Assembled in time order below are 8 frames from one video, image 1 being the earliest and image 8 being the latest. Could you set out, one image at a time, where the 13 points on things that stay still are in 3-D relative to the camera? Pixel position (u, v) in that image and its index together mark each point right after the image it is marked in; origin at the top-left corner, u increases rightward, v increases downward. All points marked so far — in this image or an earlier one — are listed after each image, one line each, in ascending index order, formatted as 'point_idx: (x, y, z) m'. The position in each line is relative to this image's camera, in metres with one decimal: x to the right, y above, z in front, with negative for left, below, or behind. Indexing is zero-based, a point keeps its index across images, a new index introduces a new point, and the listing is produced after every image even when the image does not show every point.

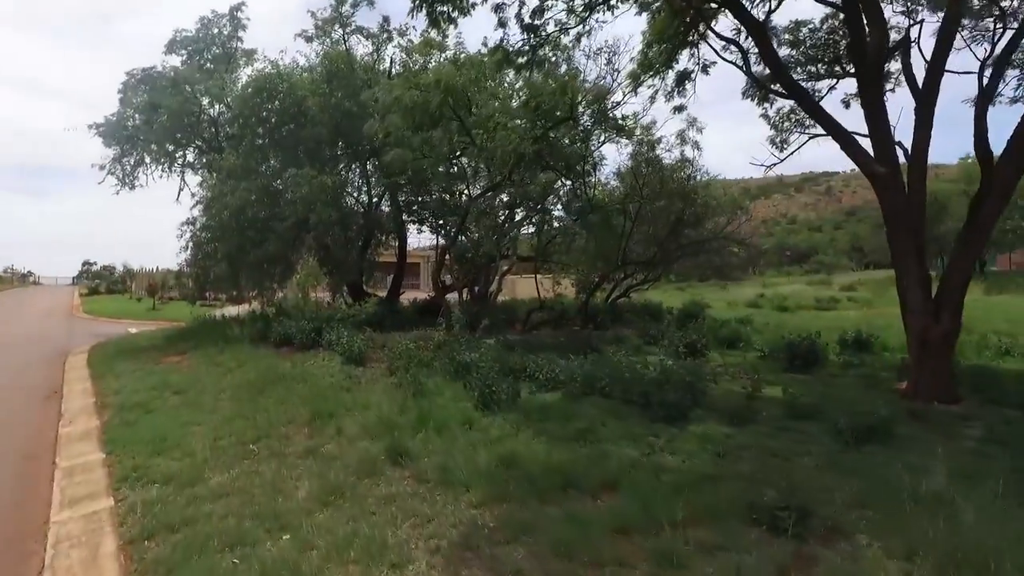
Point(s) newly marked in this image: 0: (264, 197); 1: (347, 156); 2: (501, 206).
0: (-5.9, +2.2, +16.5) m
1: (-4.1, +3.2, +17.7) m
2: (-0.3, +1.7, +14.6) m
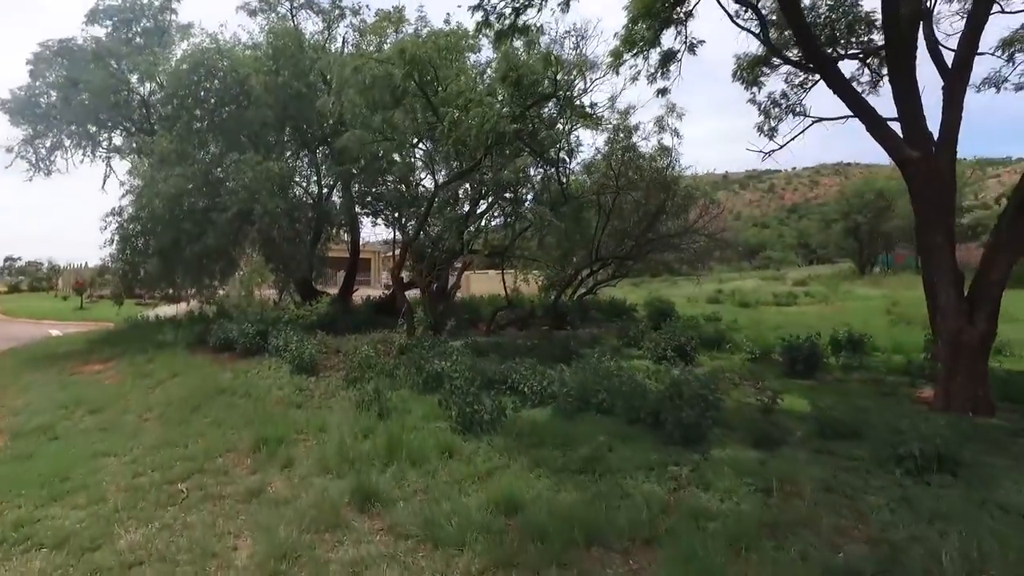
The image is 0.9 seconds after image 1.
0: (-6.7, +2.2, +14.9) m
1: (-4.9, +3.3, +16.1) m
2: (-0.9, +1.7, +13.4) m
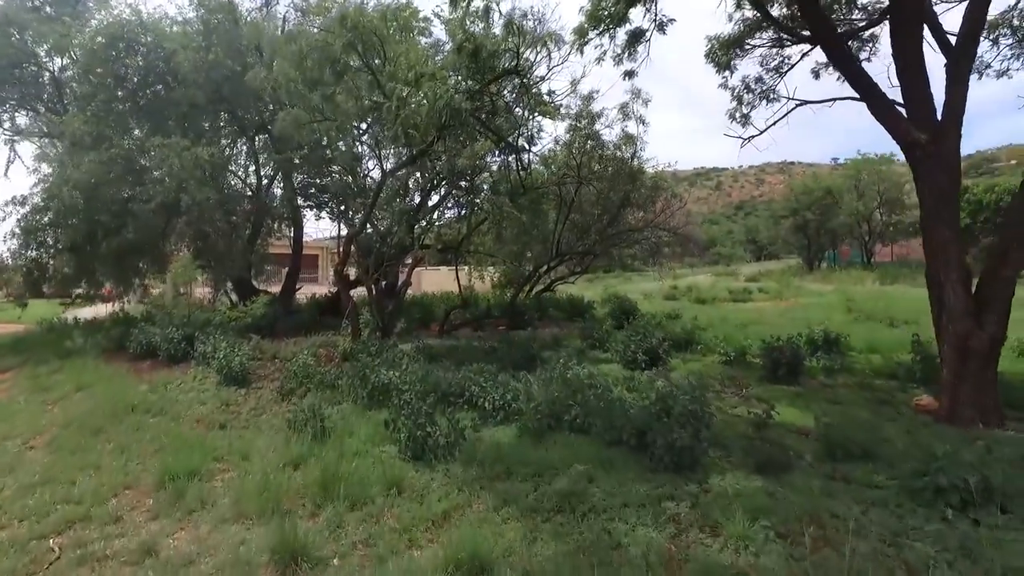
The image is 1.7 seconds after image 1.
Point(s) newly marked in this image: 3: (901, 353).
0: (-7.5, +2.2, +13.3) m
1: (-5.9, +3.3, +14.7) m
2: (-1.7, +1.7, +12.2) m
3: (+6.5, -1.1, +11.8) m
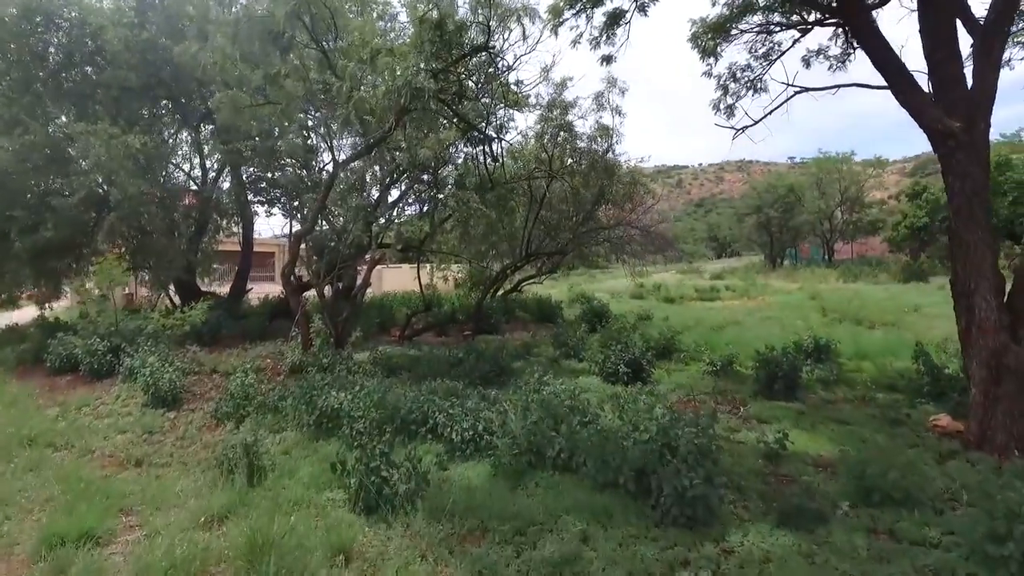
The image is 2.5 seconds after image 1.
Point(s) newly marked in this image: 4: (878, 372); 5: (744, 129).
0: (-8.1, +2.2, +11.9) m
1: (-6.6, +3.3, +13.3) m
2: (-2.2, +1.7, +11.1) m
3: (+6.0, -1.2, +11.1) m
4: (+5.3, -1.2, +10.1) m
5: (+3.7, +2.4, +9.9) m
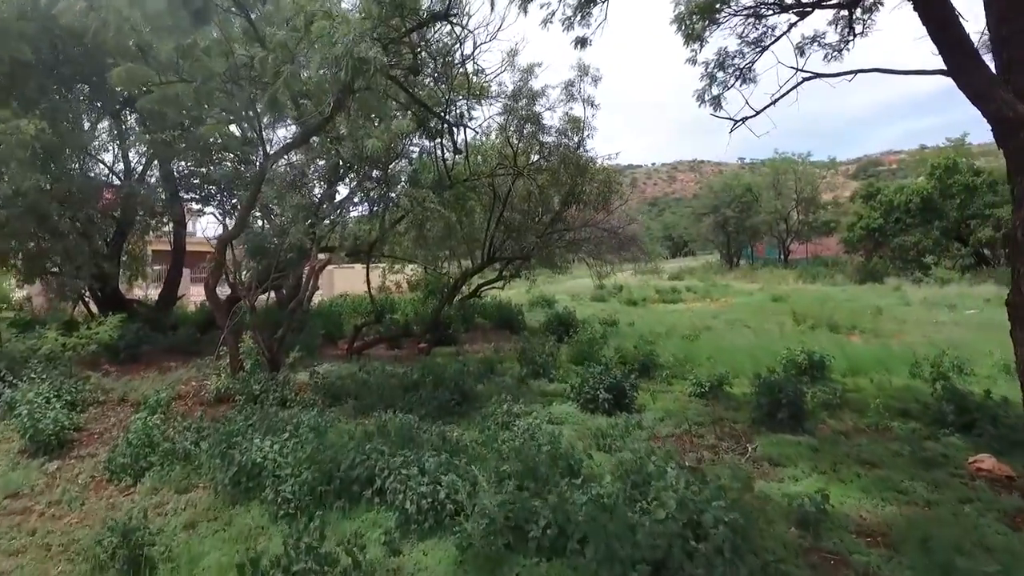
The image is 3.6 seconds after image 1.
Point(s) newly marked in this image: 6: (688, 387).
0: (-8.7, +2.0, +10.1) m
1: (-7.2, +3.1, +11.6) m
2: (-2.7, +1.5, +9.7) m
3: (+5.5, -1.3, +10.2) m
4: (+4.8, -1.4, +9.1) m
5: (+3.2, +2.2, +8.8) m
6: (+2.4, -1.3, +9.3) m
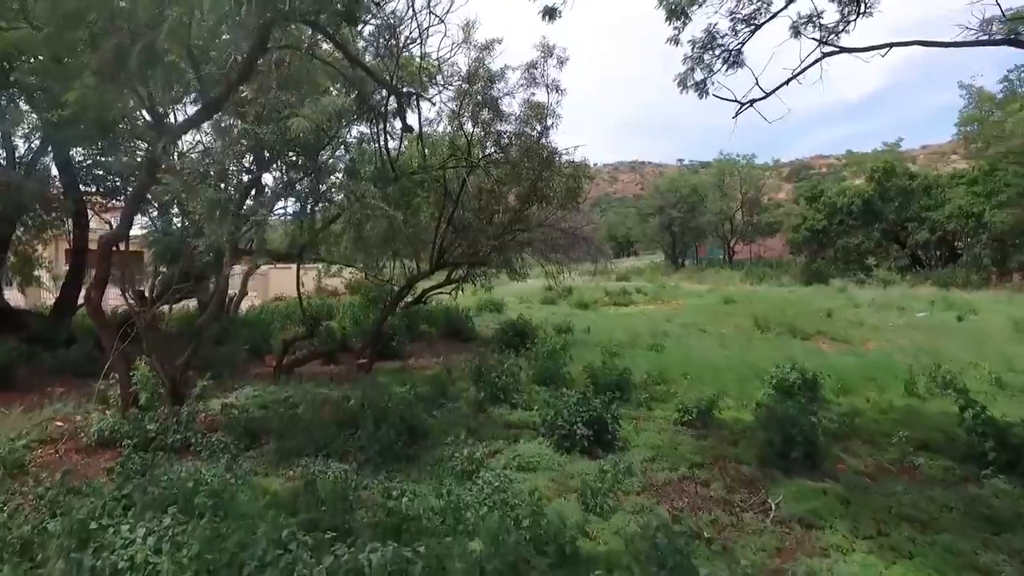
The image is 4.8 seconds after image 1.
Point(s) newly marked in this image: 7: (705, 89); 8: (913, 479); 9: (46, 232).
0: (-9.2, +1.8, +7.9) m
1: (-7.9, +2.9, +9.6) m
2: (-3.2, +1.4, +8.0) m
3: (+4.9, -1.4, +9.2) m
4: (+4.3, -1.5, +8.1) m
5: (+2.8, +2.1, +7.6) m
6: (+1.9, -1.5, +8.1) m
7: (+2.4, +2.5, +8.7) m
8: (+3.5, -1.6, +6.0) m
9: (-8.8, +1.0, +13.0) m
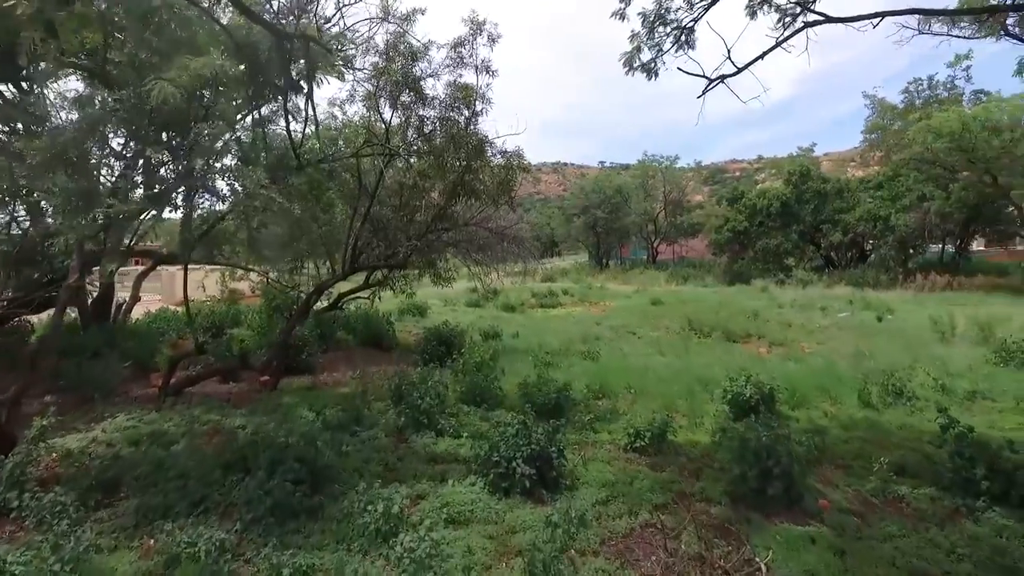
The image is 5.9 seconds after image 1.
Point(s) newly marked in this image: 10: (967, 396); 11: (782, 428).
0: (-9.9, +1.7, +5.7) m
1: (-8.7, +2.8, +7.5) m
2: (-3.9, +1.3, +6.5) m
3: (+4.0, -1.5, +8.6) m
4: (+3.6, -1.6, +7.4) m
5: (+2.0, +2.0, +6.8) m
6: (+1.1, -1.5, +7.1) m
7: (+1.6, +2.5, +7.7) m
8: (+3.0, -1.7, +5.2) m
9: (-10.0, +0.9, +10.8) m
10: (+6.8, -1.6, +10.3) m
11: (+2.8, -1.5, +7.1) m
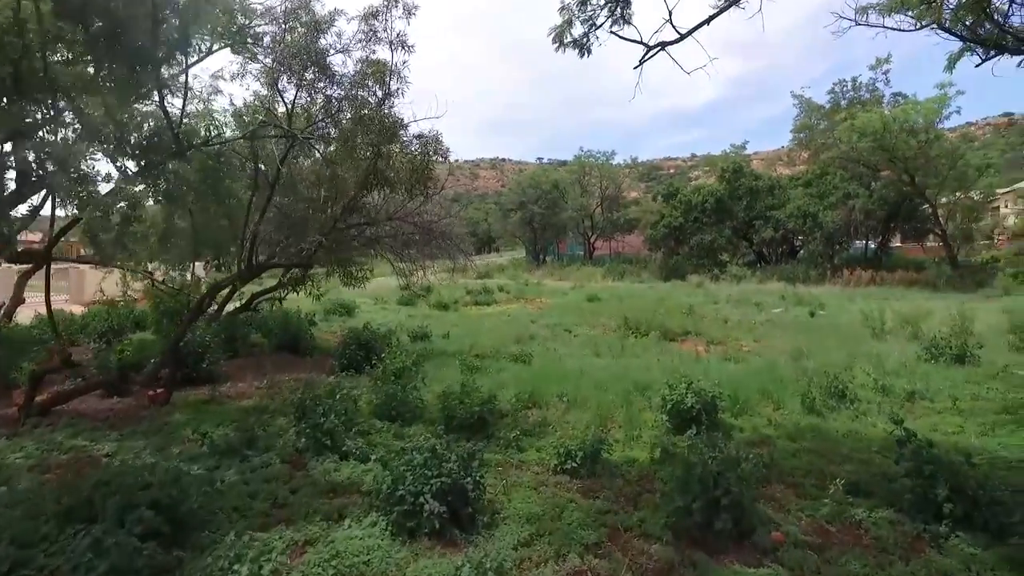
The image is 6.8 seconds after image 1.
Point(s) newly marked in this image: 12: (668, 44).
0: (-10.5, +1.6, +4.0) m
1: (-9.5, +2.8, +5.8) m
2: (-4.6, +1.2, +5.2) m
3: (+3.1, -1.5, +8.0) m
4: (+2.8, -1.6, +6.8) m
5: (+1.3, +2.0, +6.0) m
6: (+0.4, -1.5, +6.3) m
7: (+0.8, +2.5, +7.0) m
8: (+2.4, -1.7, +4.6) m
9: (-11.1, +0.9, +9.0) m
10: (+5.7, -1.6, +10.0) m
11: (+2.0, -1.5, +6.4) m
12: (+1.3, +2.0, +5.8) m
